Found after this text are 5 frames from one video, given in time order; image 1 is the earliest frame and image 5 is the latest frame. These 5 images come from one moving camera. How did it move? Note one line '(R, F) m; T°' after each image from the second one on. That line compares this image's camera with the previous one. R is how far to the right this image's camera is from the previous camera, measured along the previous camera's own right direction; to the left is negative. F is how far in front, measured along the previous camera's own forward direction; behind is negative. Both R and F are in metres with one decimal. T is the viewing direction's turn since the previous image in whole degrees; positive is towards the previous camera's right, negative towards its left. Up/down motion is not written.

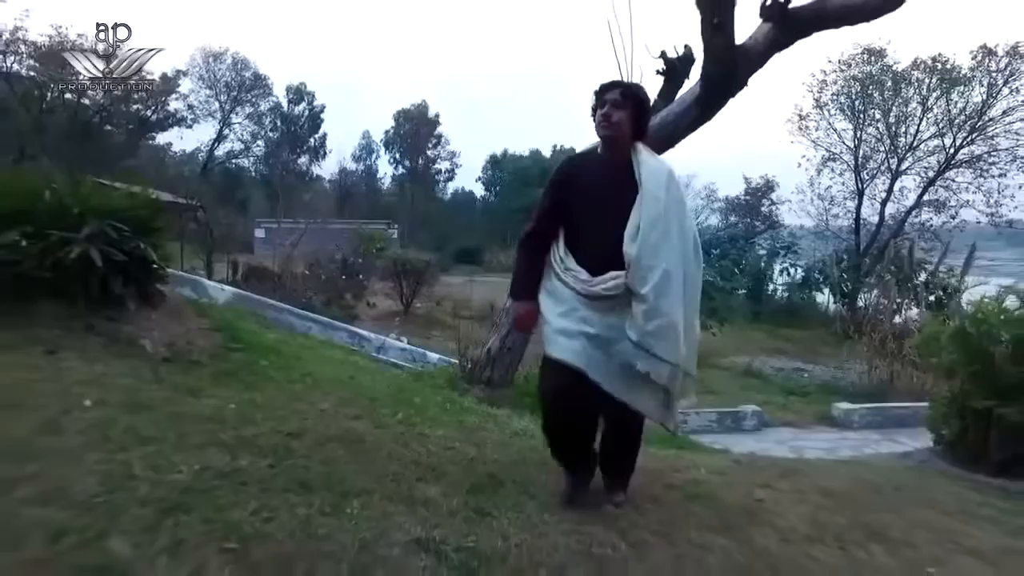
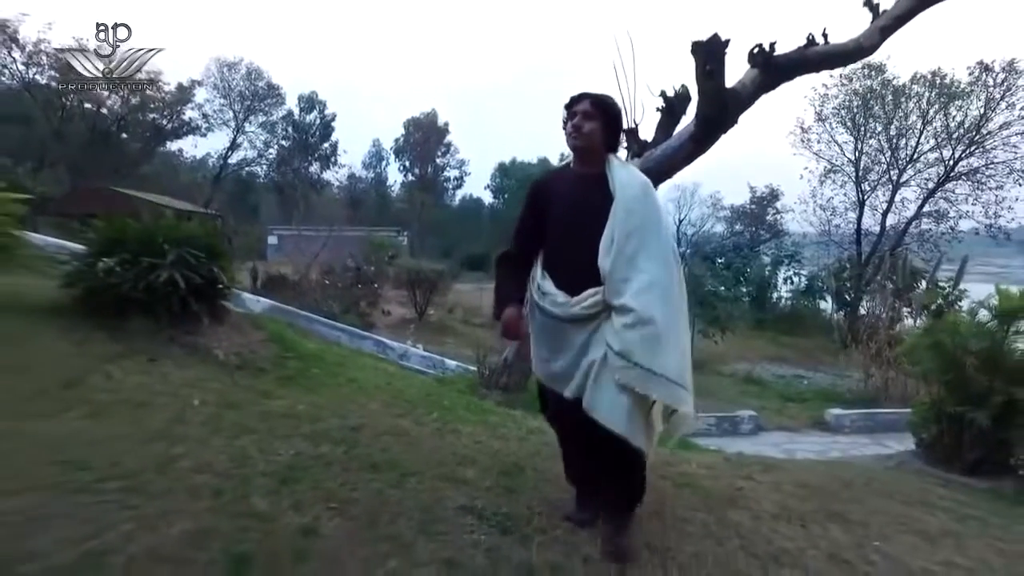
(-0.1, -0.6) m; -1°
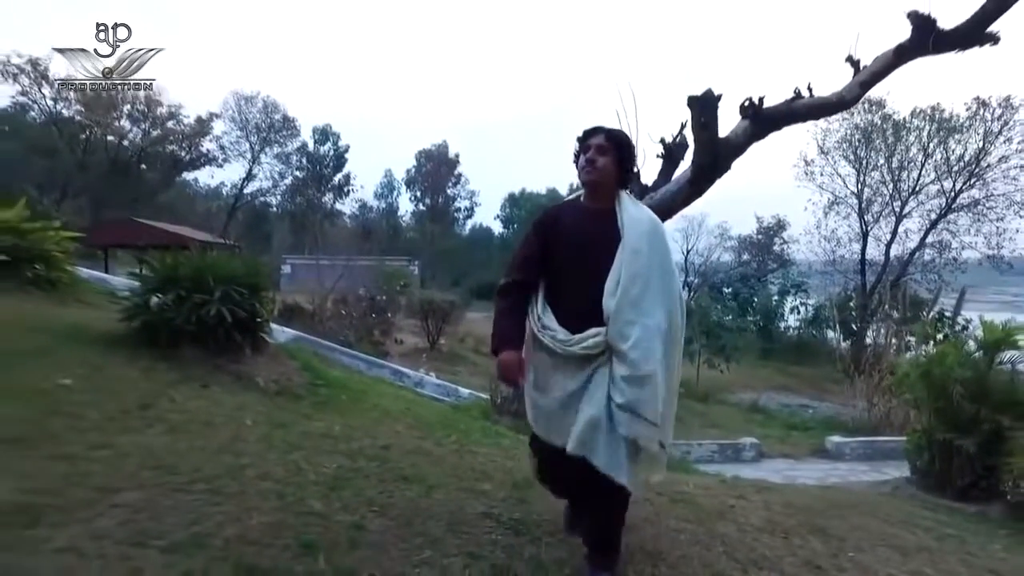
(0.0, -0.4) m; -1°
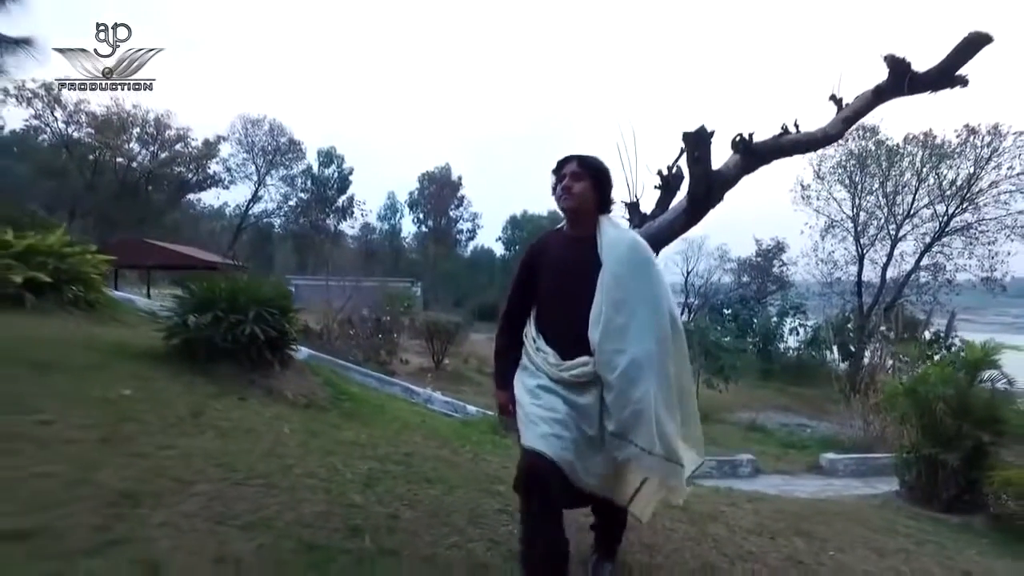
(-0.1, -0.4) m; 0°
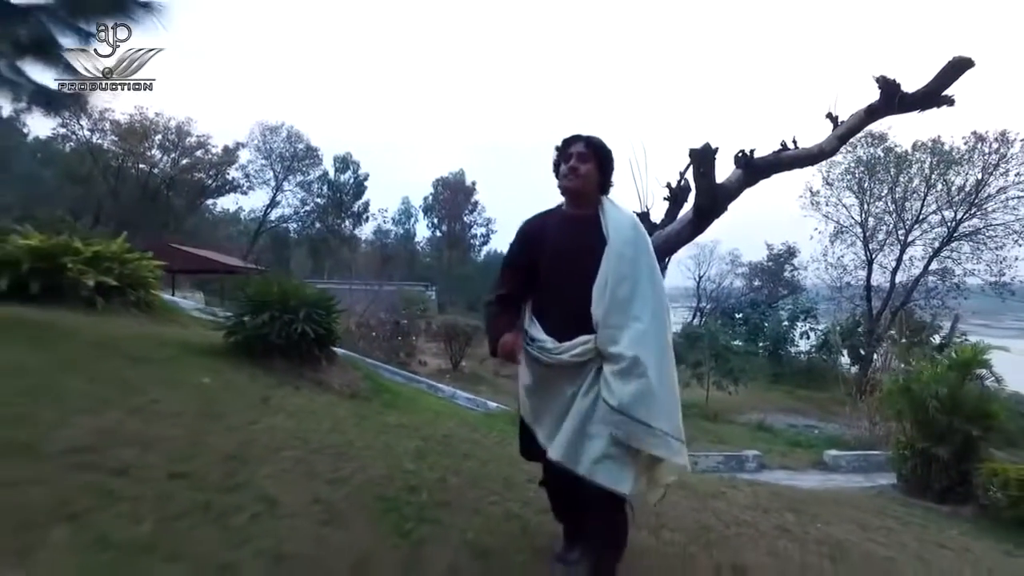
(-0.1, -0.6) m; -1°
